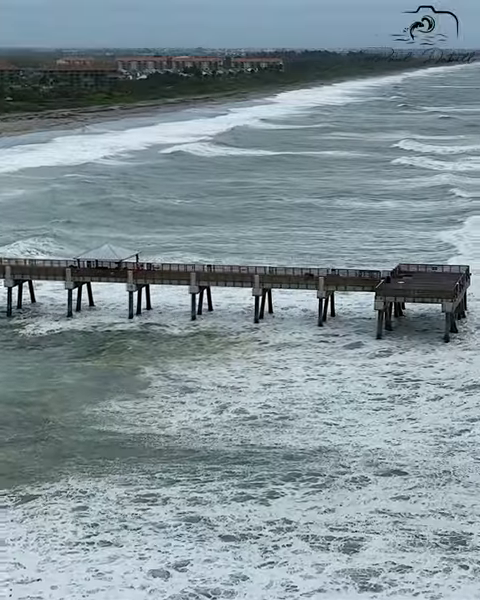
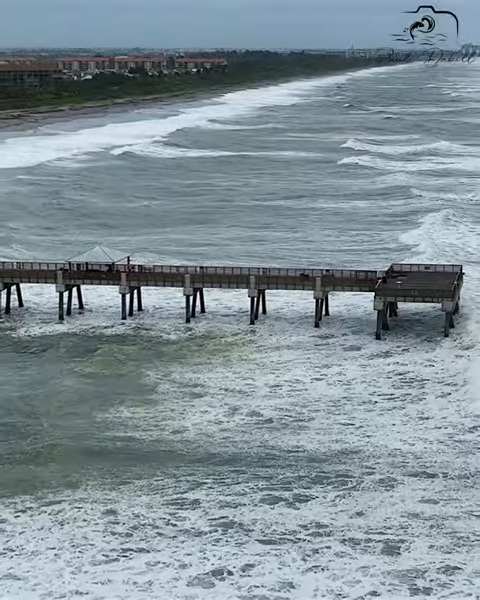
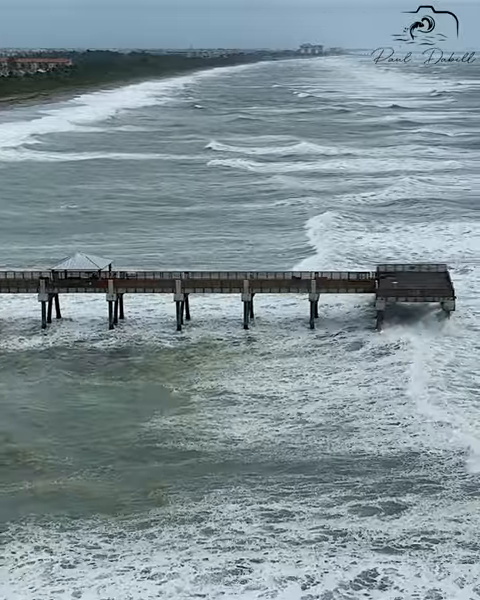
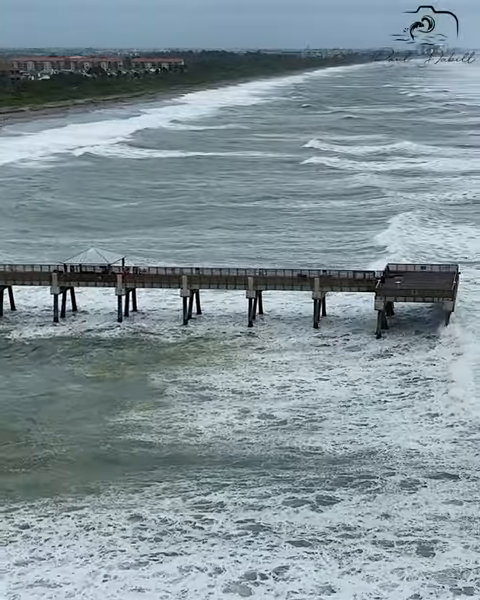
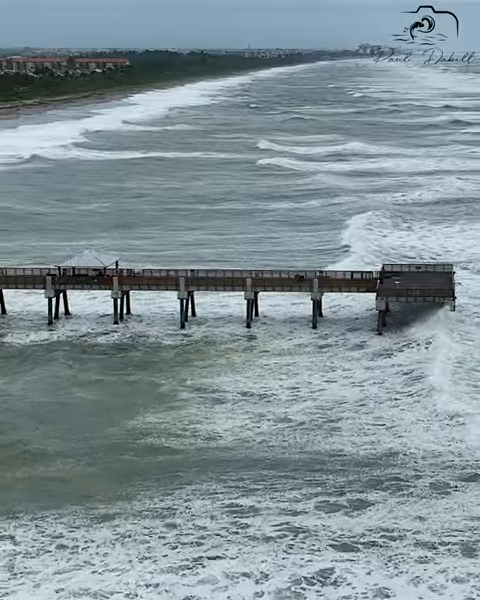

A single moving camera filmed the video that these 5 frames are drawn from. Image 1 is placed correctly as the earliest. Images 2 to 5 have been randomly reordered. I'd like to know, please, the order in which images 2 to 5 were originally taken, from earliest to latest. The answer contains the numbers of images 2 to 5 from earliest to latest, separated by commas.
2, 4, 5, 3
